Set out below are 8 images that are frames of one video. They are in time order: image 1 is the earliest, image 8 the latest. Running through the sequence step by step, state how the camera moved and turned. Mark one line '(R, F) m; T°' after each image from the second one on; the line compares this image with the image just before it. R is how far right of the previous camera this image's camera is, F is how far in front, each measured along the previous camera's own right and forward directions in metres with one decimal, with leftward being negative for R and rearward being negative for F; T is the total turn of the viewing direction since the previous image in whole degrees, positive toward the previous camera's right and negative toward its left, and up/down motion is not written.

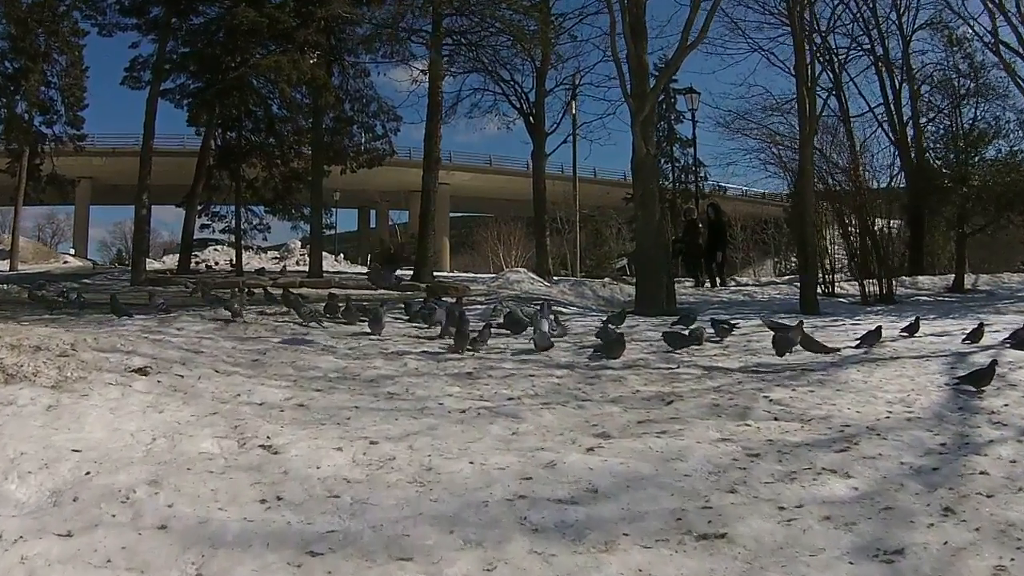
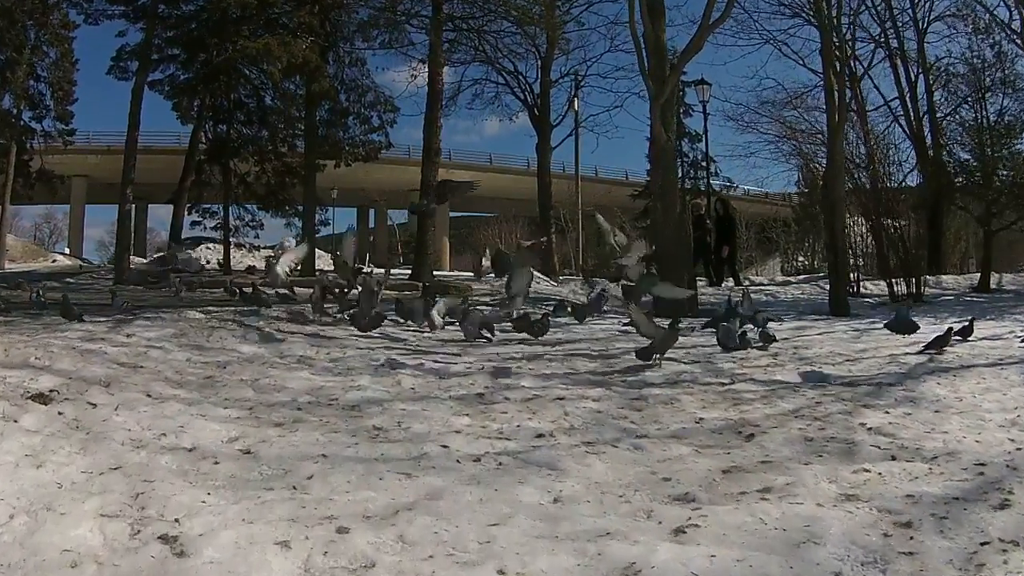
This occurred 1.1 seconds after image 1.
(-0.2, +1.1) m; 0°
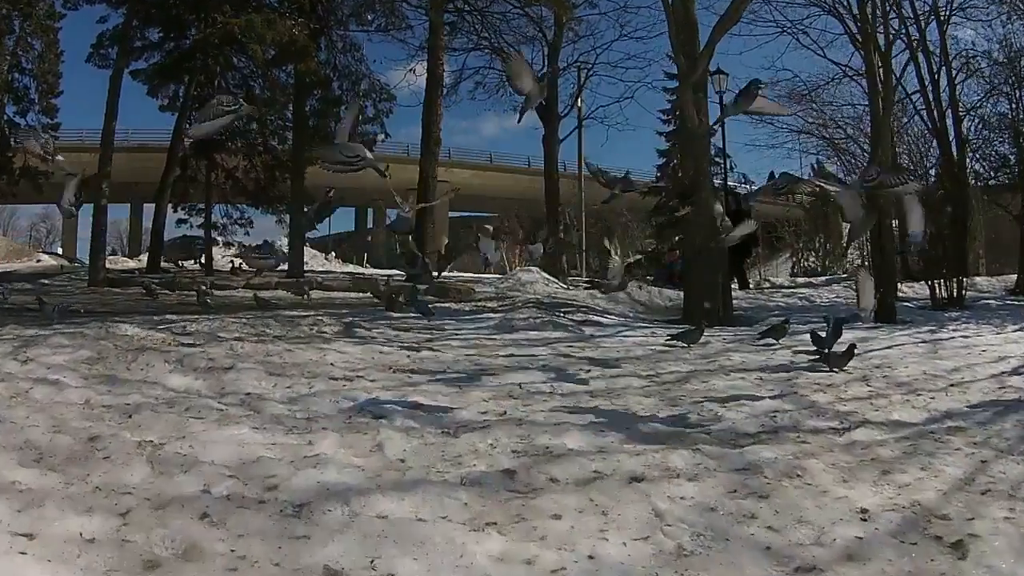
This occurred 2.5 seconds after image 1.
(-0.2, +1.3) m; 0°
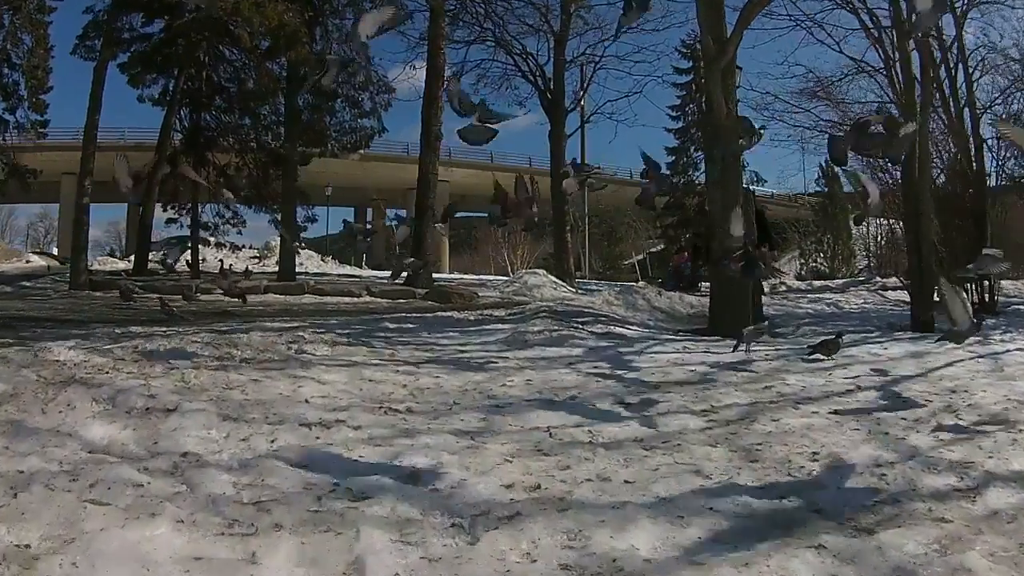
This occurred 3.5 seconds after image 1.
(-0.2, +0.8) m; 0°
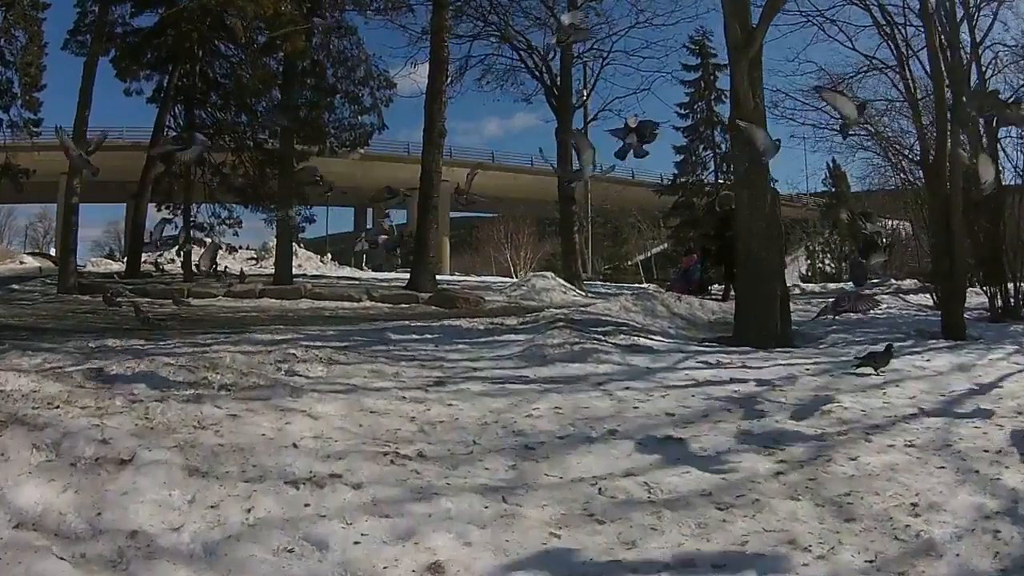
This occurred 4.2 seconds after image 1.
(-0.2, +0.6) m; 0°
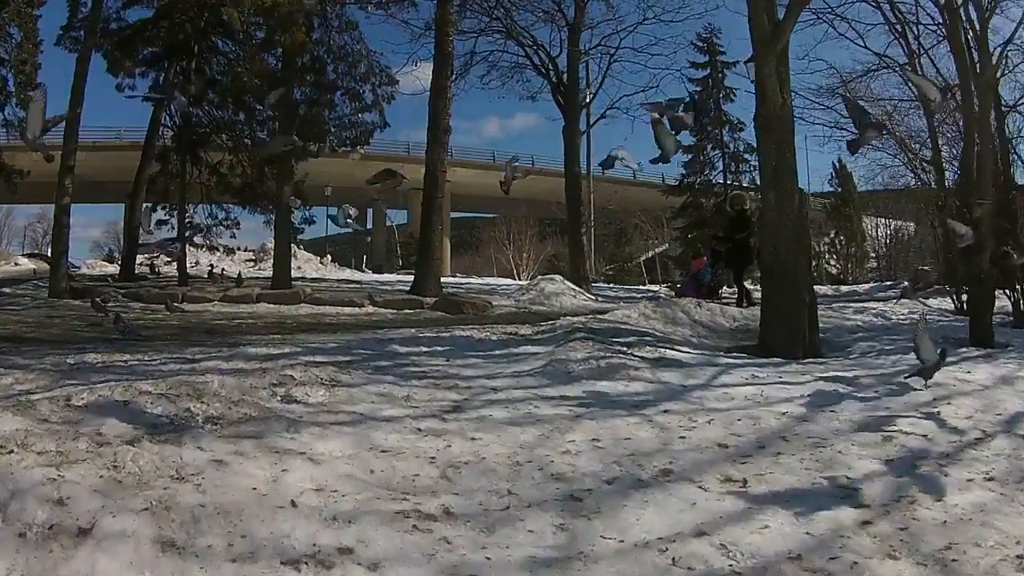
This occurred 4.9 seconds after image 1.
(-0.2, +0.5) m; 0°
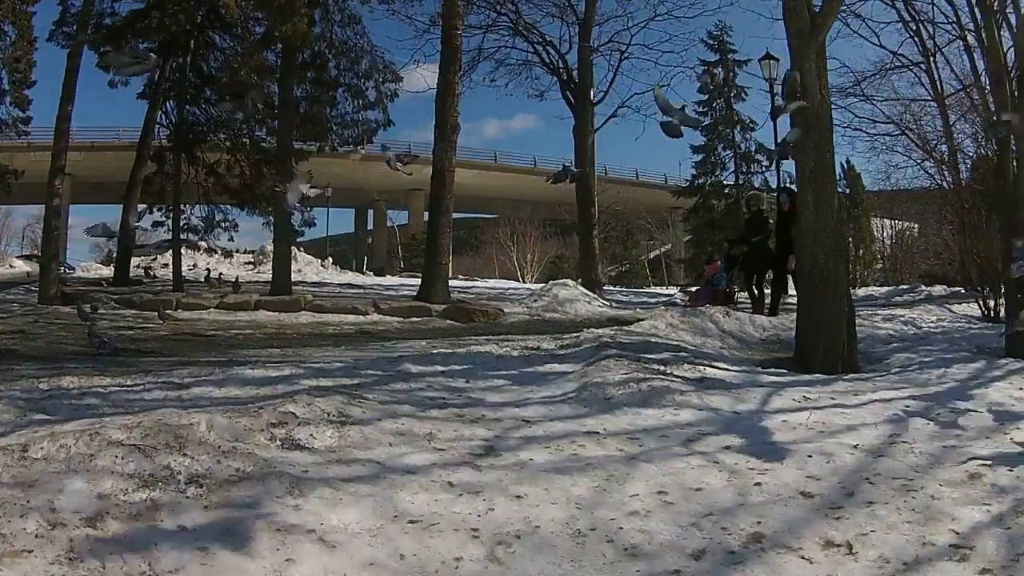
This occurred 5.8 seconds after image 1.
(-0.3, +0.5) m; 0°
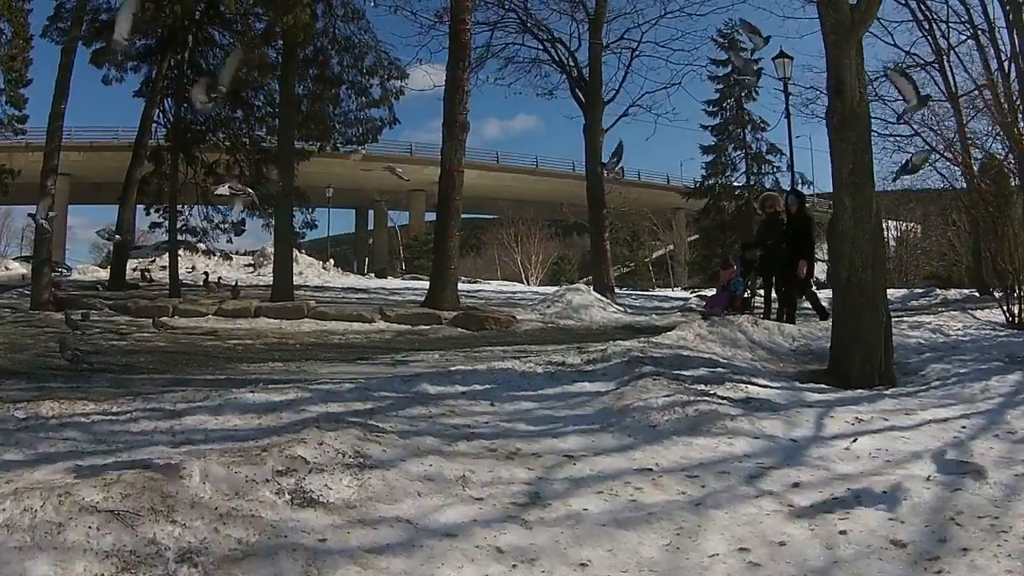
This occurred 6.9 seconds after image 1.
(-0.3, +0.4) m; 0°
